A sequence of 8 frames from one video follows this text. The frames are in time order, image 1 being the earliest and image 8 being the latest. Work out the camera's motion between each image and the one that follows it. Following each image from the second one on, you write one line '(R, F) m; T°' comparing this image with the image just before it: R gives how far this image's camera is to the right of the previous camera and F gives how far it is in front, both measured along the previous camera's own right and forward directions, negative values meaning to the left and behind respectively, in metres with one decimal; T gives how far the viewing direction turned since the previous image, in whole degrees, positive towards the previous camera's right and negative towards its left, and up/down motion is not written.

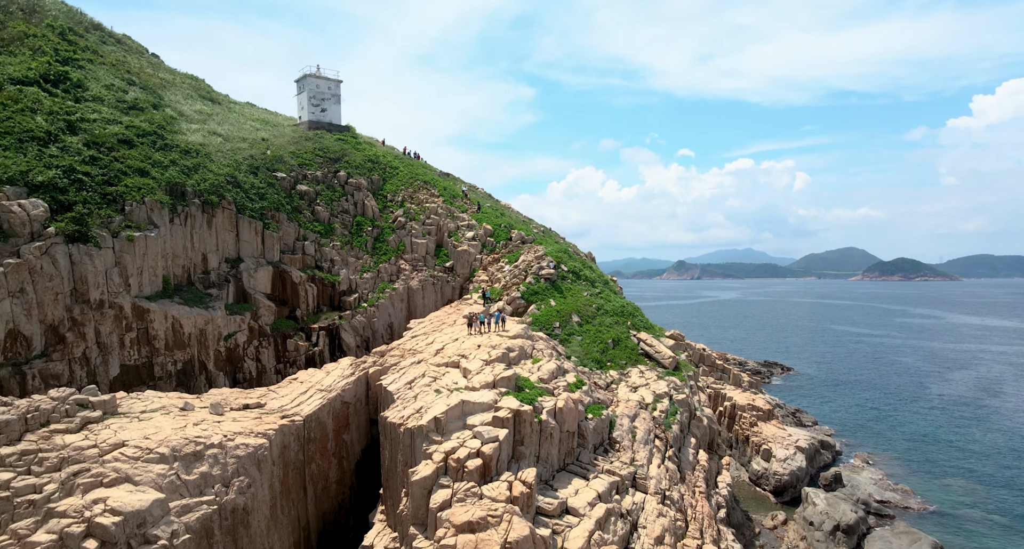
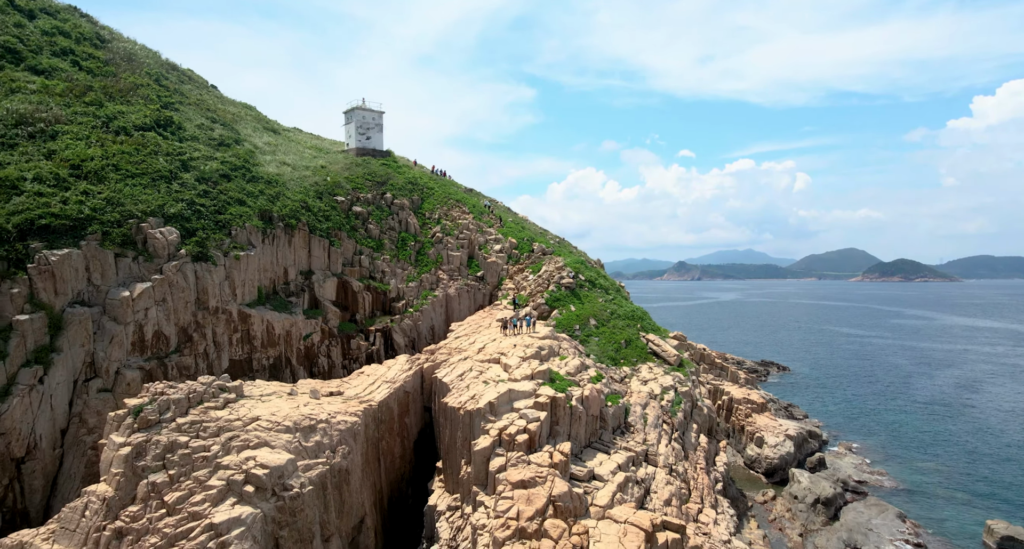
(-1.4, -4.1) m; 0°
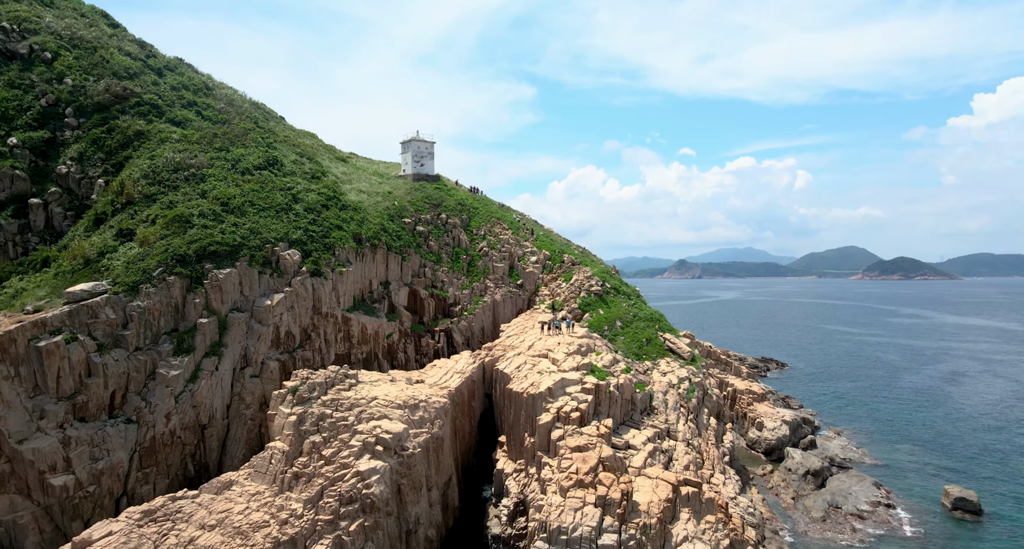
(-2.5, -5.6) m; 0°
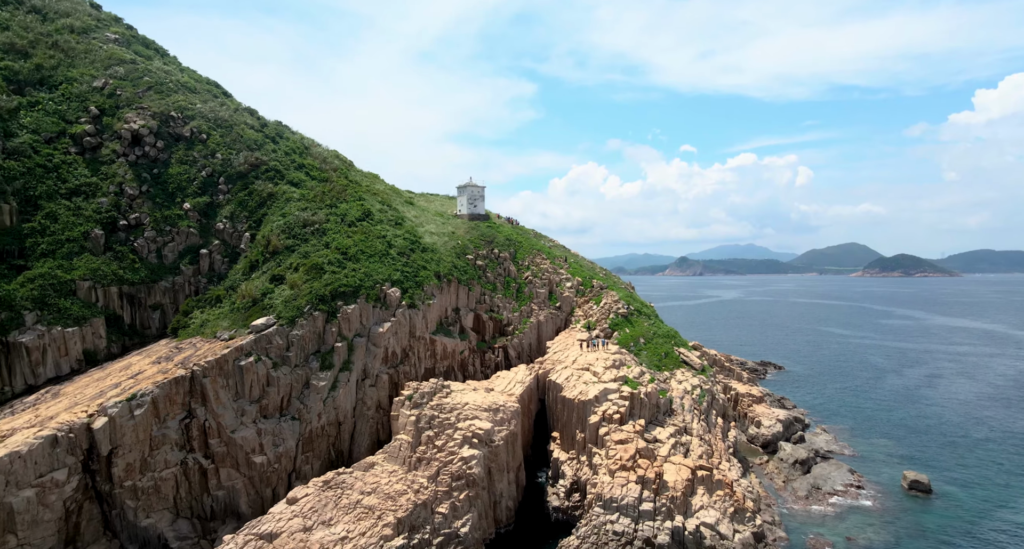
(-3.3, -7.7) m; 0°
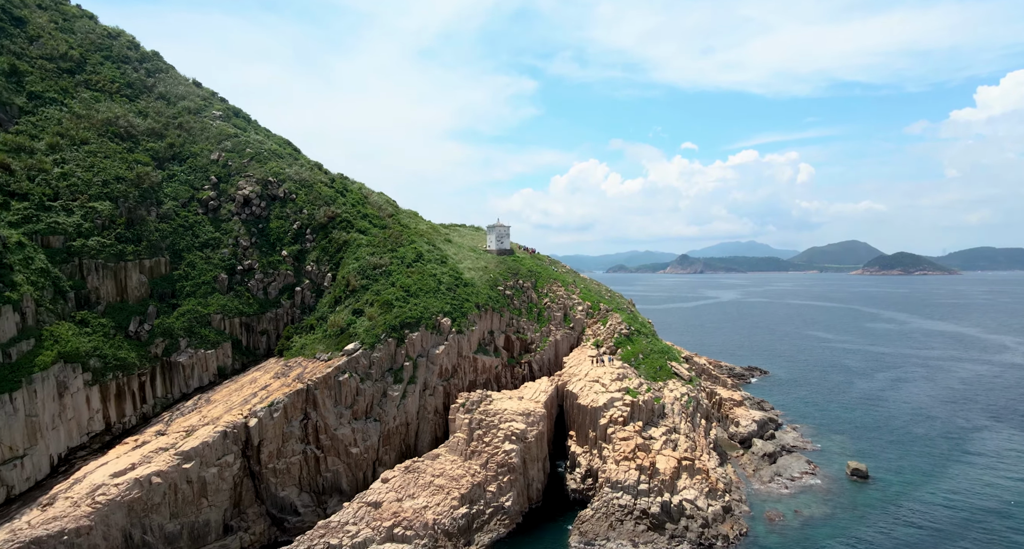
(-2.1, -9.5) m; 0°
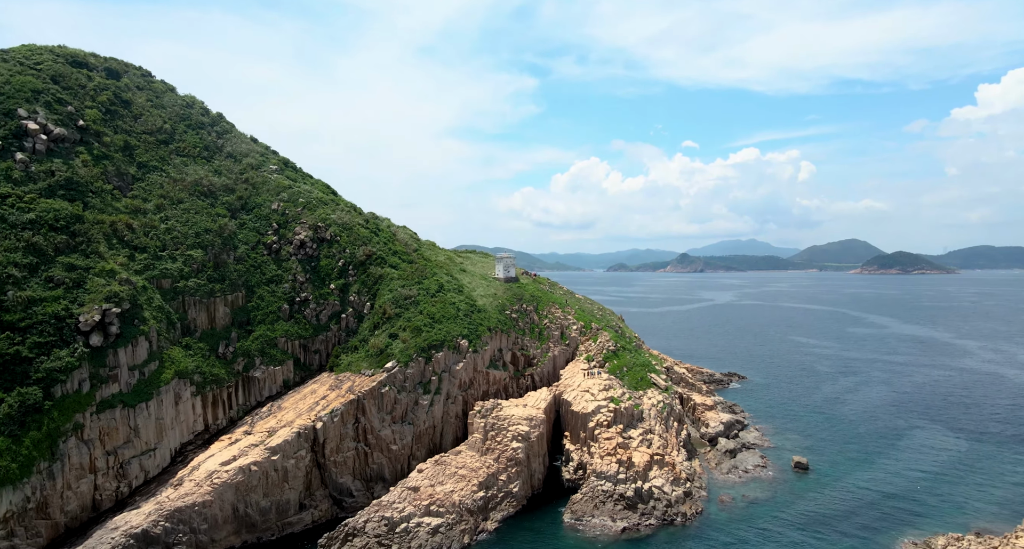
(-0.6, -9.9) m; 0°
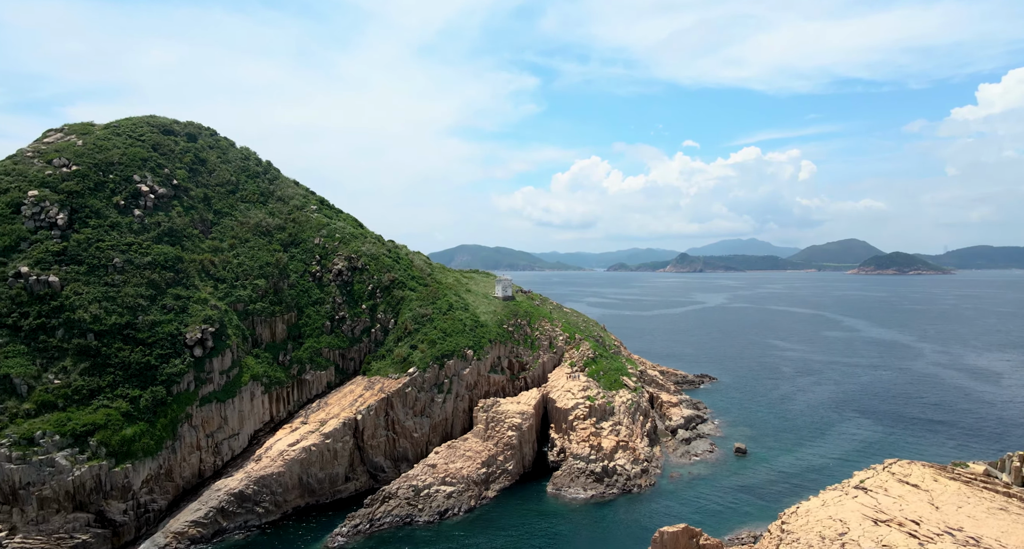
(+0.4, -13.2) m; 0°
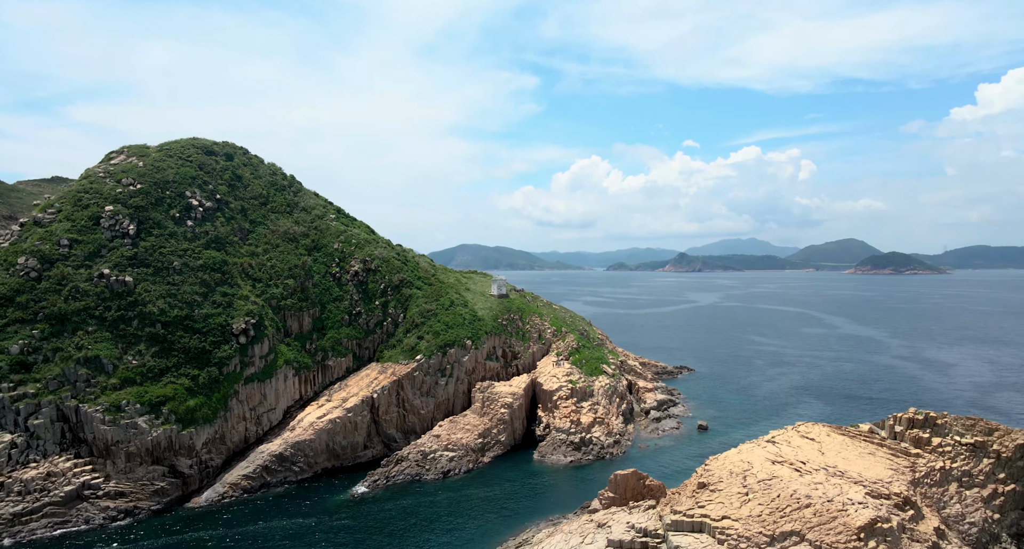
(+1.0, -10.5) m; 0°
